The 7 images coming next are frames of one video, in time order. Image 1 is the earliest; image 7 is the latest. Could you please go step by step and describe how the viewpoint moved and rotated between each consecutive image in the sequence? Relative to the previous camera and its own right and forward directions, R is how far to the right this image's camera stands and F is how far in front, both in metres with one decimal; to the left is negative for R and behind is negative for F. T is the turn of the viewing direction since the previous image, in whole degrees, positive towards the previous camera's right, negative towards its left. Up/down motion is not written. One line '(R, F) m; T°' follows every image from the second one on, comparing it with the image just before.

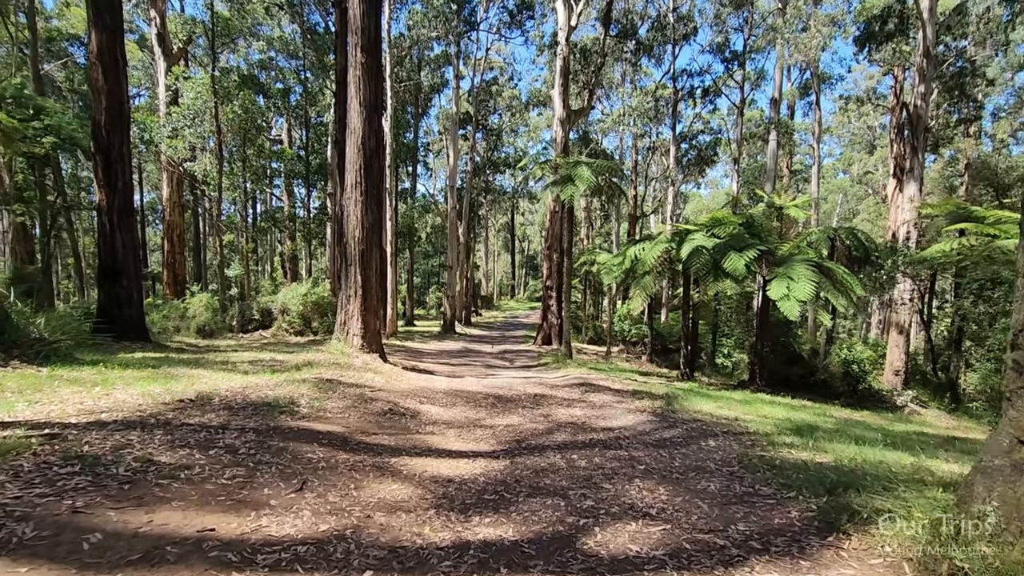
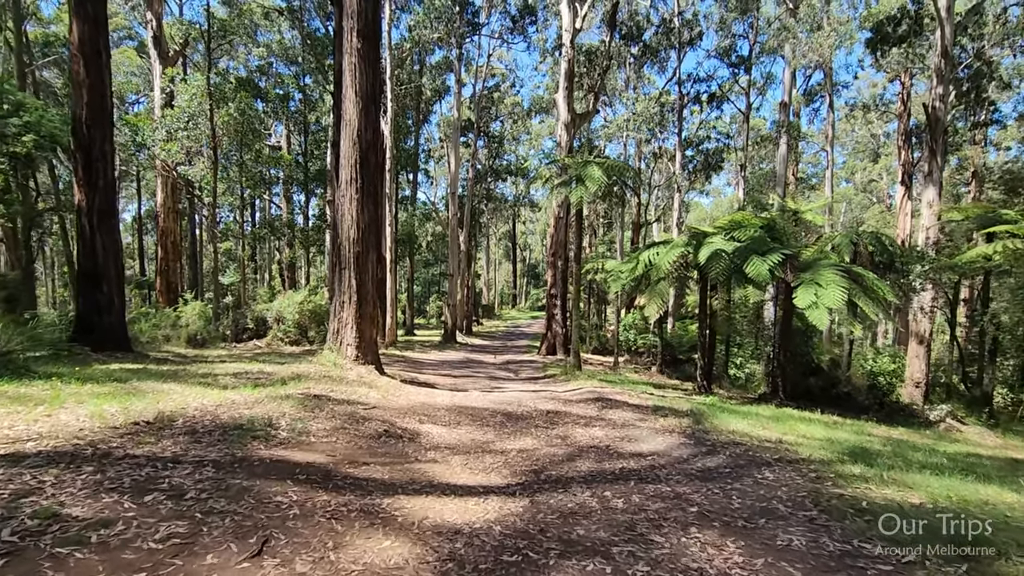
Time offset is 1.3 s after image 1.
(-0.1, +0.7) m; 0°
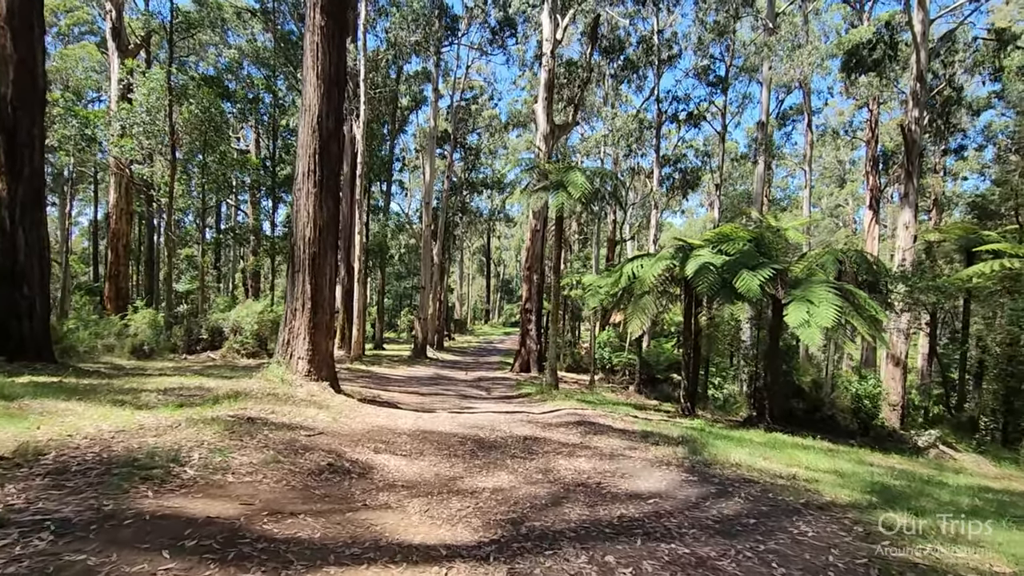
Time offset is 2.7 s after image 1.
(0.0, +0.8) m; +3°
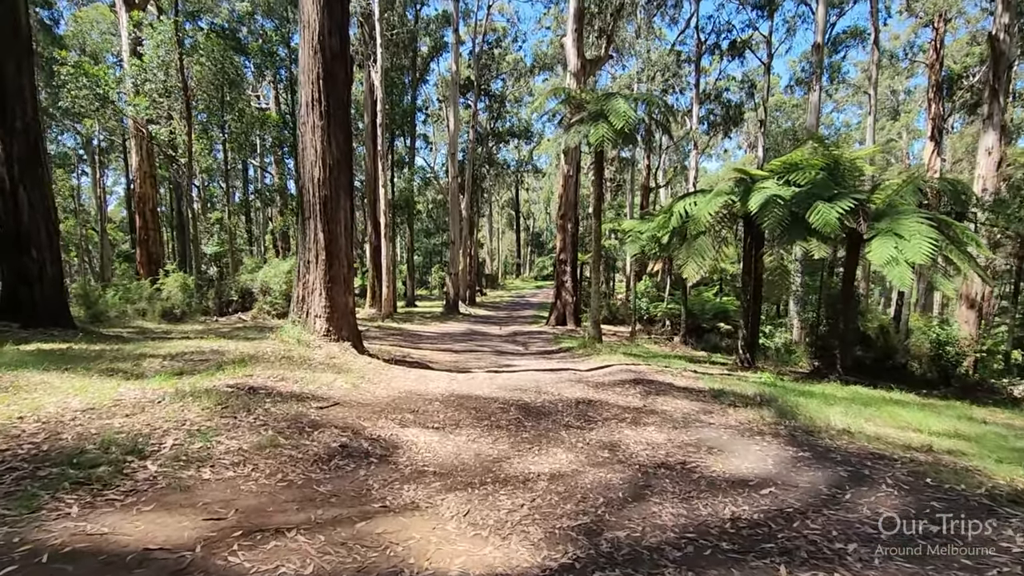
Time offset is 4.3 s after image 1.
(-0.2, +1.0) m; -3°
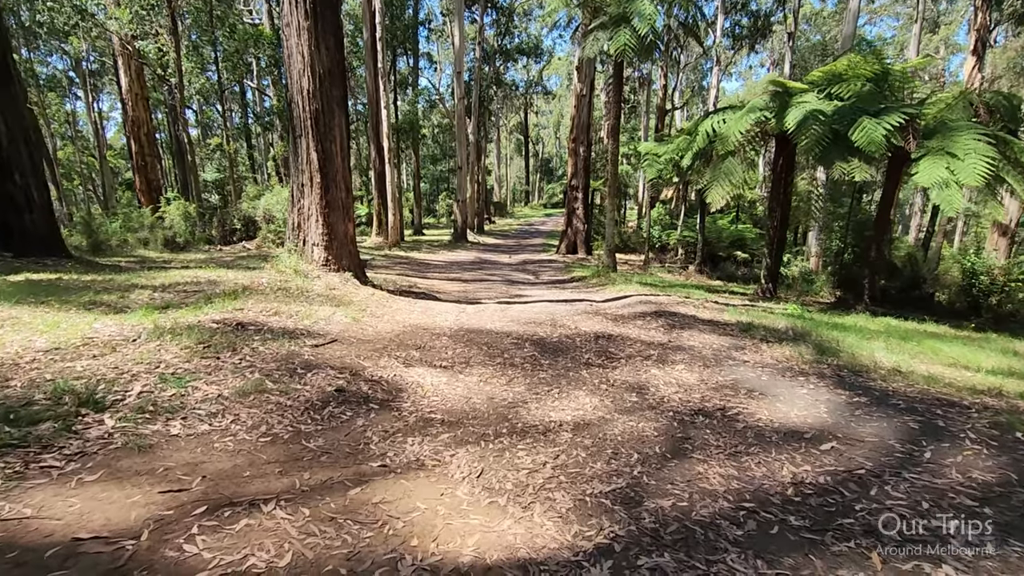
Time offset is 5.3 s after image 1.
(-0.1, +0.5) m; -1°
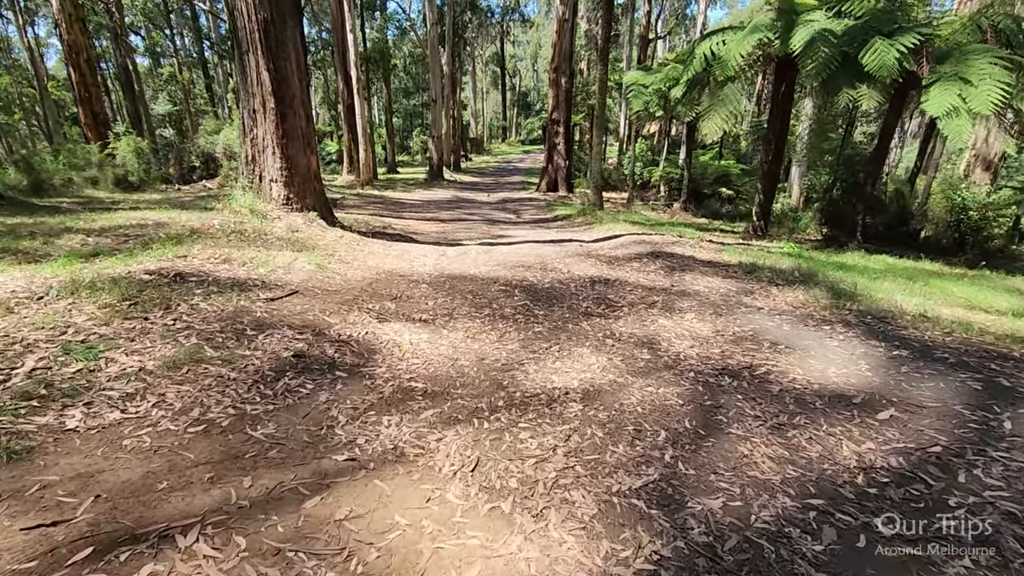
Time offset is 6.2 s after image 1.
(-0.1, +0.5) m; +2°
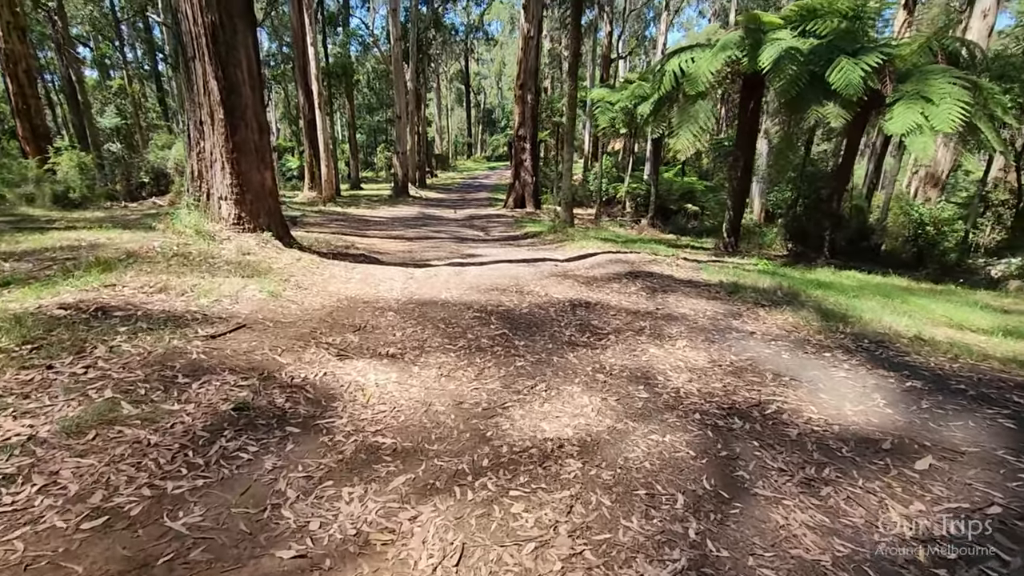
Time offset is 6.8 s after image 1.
(-0.1, +0.3) m; +4°
